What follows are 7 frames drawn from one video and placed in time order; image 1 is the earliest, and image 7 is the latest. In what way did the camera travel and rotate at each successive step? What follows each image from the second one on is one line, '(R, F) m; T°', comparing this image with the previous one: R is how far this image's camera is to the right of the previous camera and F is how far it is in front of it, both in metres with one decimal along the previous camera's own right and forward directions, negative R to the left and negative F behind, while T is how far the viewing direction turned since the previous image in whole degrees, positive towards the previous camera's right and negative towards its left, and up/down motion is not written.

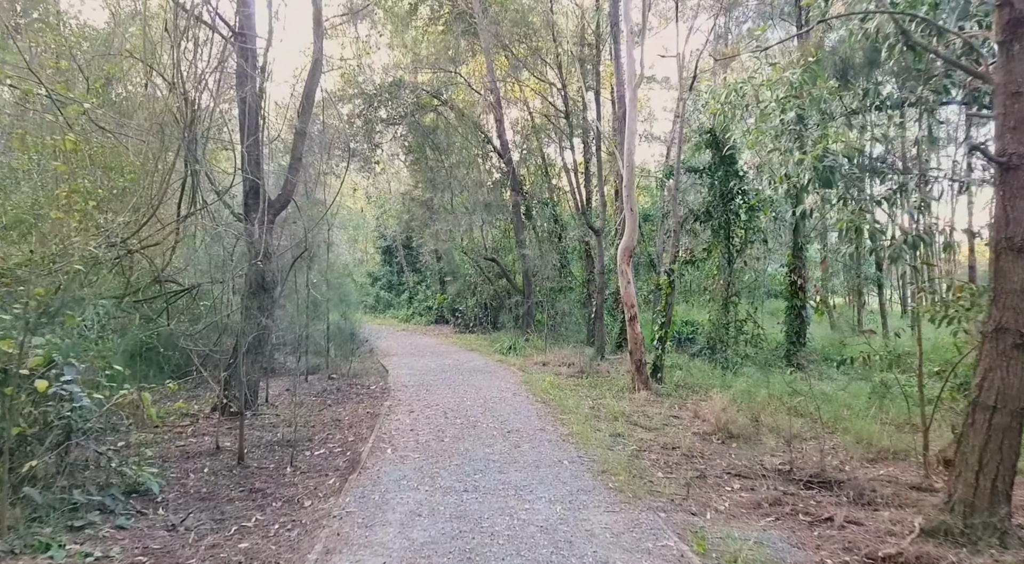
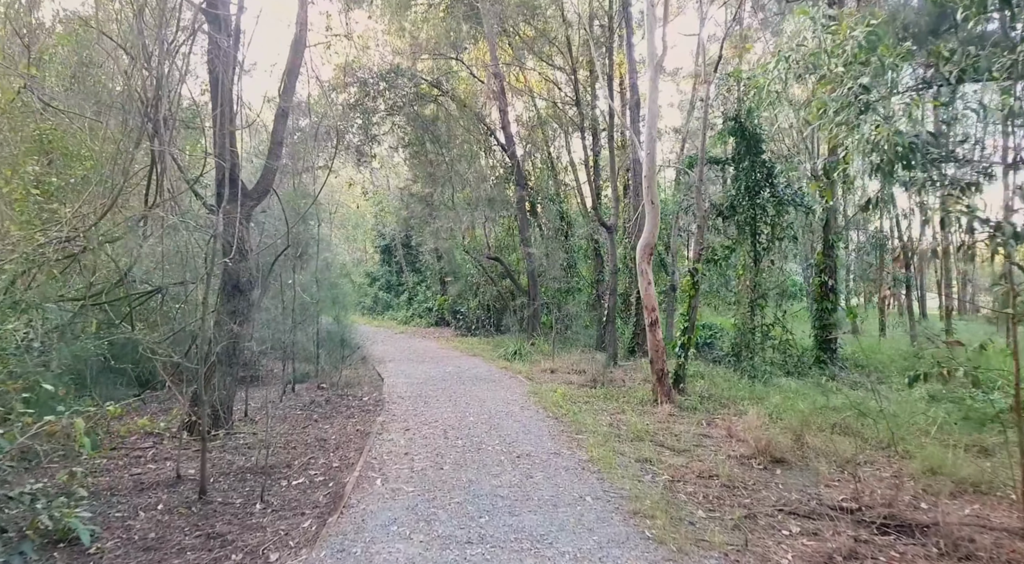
(-0.1, +0.9) m; 0°
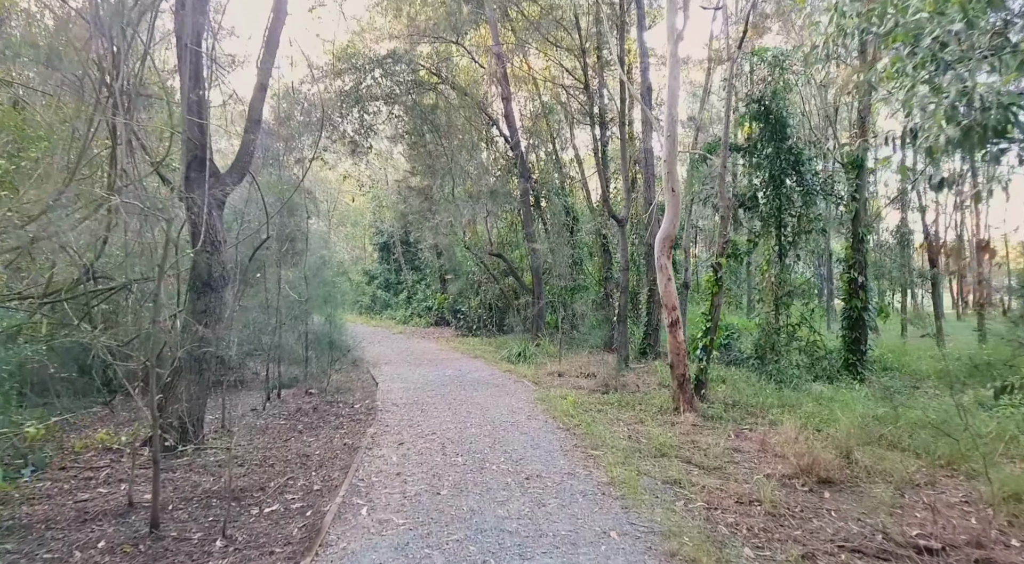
(-0.1, +0.8) m; 0°
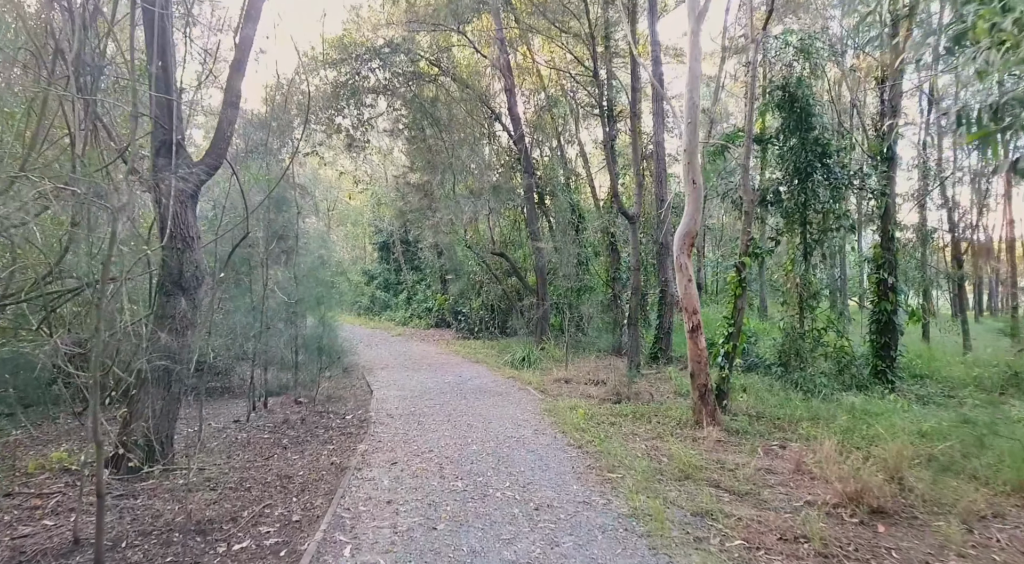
(0.0, +0.7) m; 0°
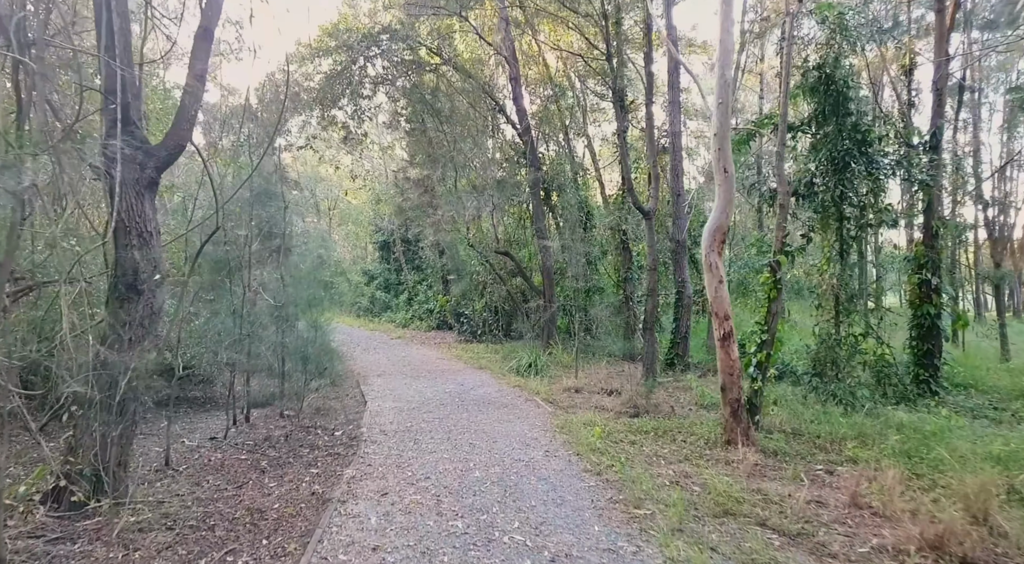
(-0.1, +0.8) m; 0°
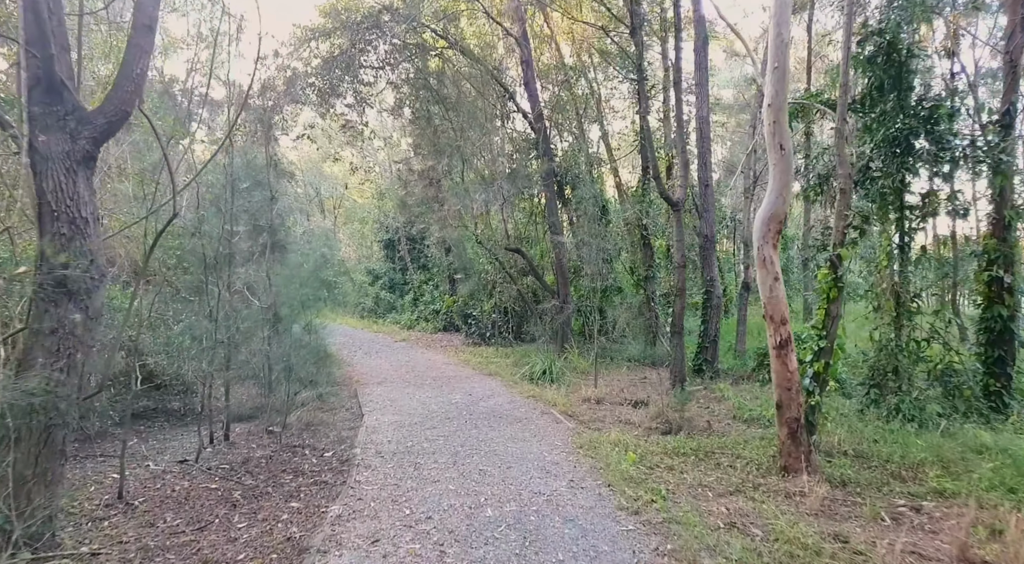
(-0.1, +1.0) m; -1°
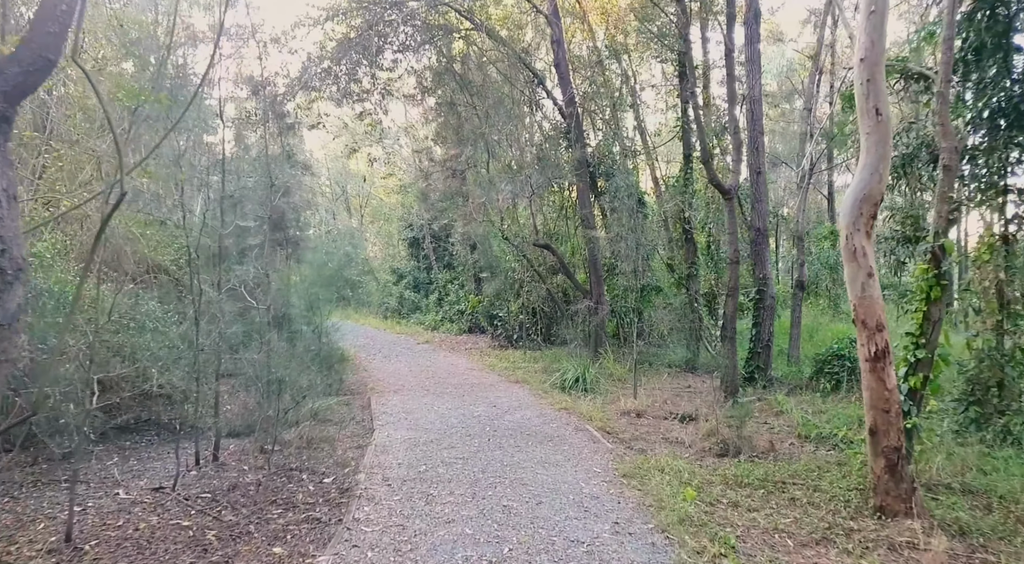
(0.0, +1.0) m; -3°
